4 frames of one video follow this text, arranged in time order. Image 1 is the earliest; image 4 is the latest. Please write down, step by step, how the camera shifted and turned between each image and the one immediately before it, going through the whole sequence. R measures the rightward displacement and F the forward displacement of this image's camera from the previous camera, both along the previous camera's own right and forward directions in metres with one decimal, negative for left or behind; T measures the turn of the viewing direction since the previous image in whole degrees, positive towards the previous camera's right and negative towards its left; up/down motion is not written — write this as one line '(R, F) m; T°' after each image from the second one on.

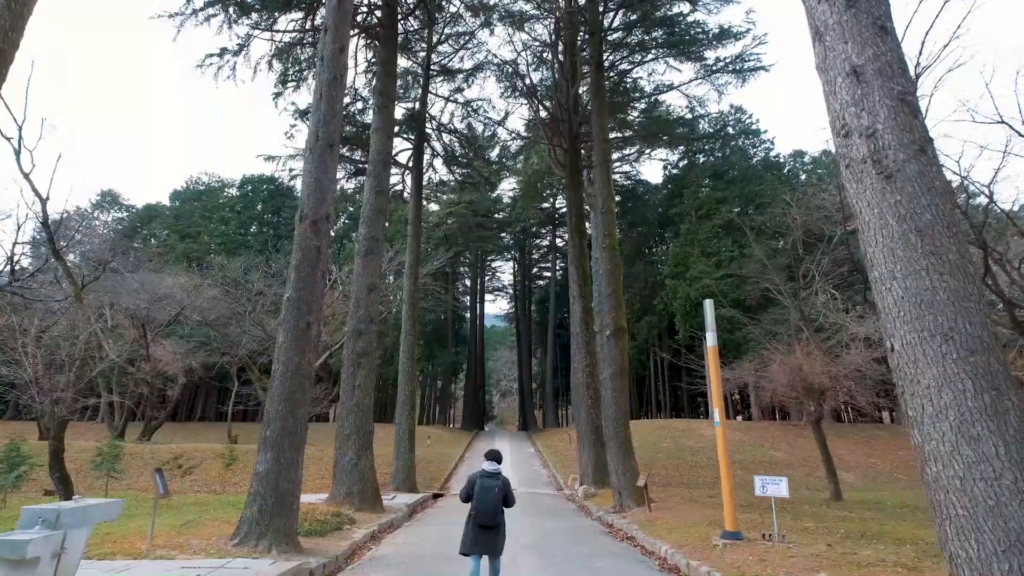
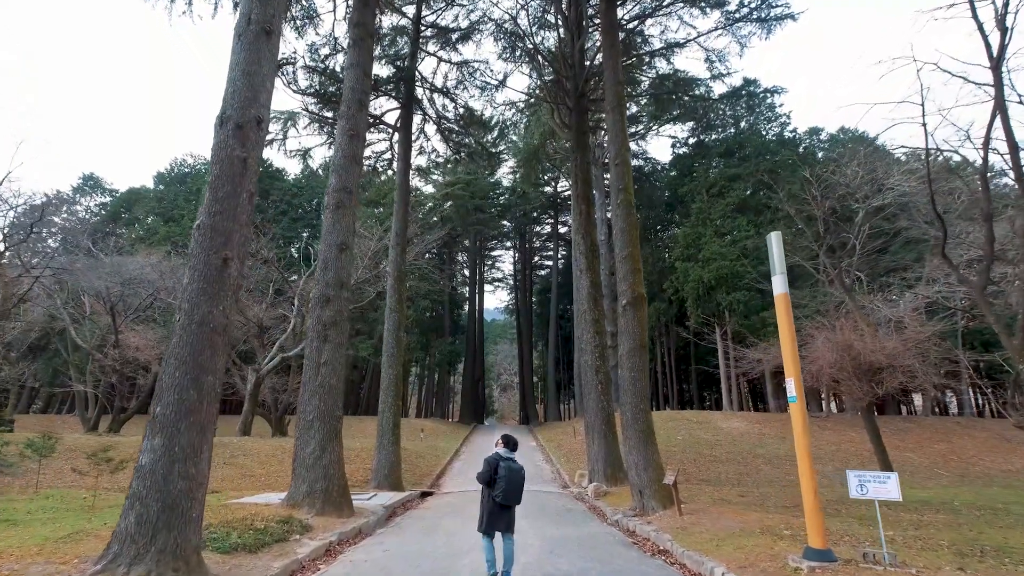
(0.0, +1.6) m; 0°
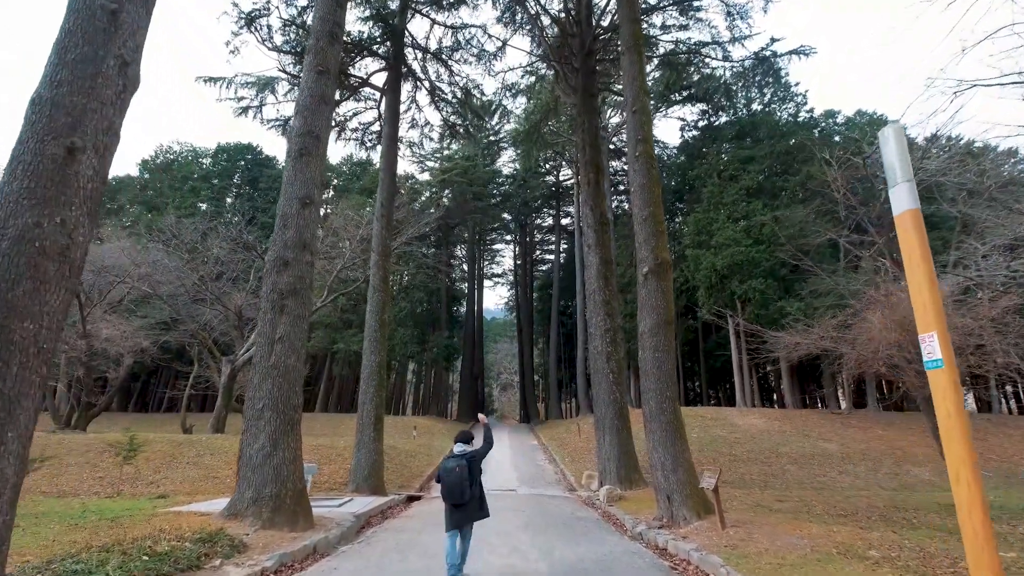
(0.0, +1.4) m; 0°
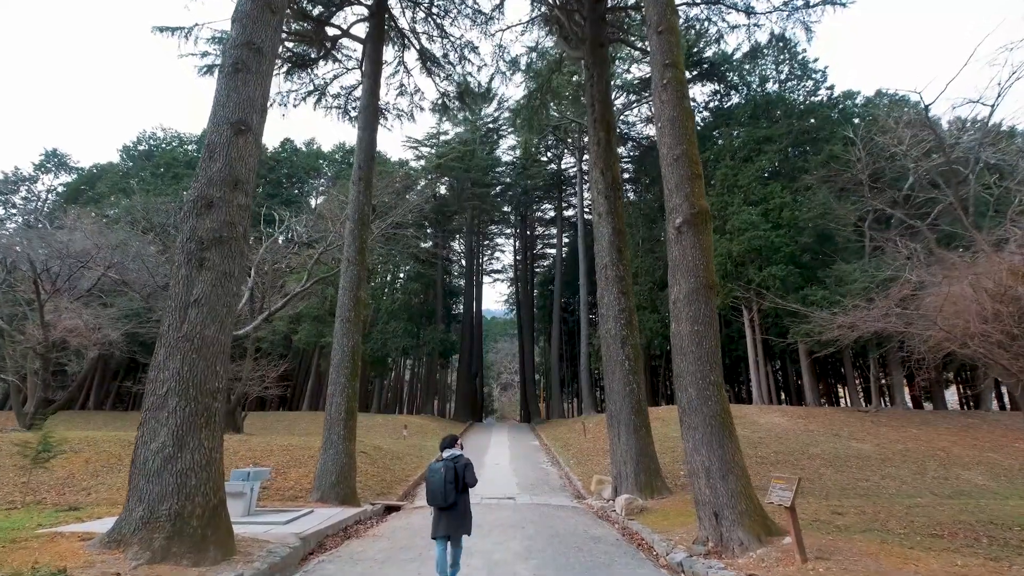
(0.0, +1.6) m; 0°
